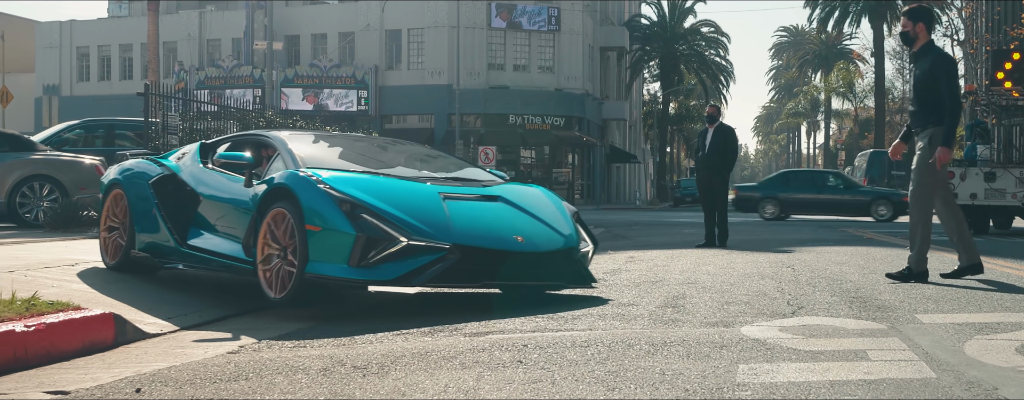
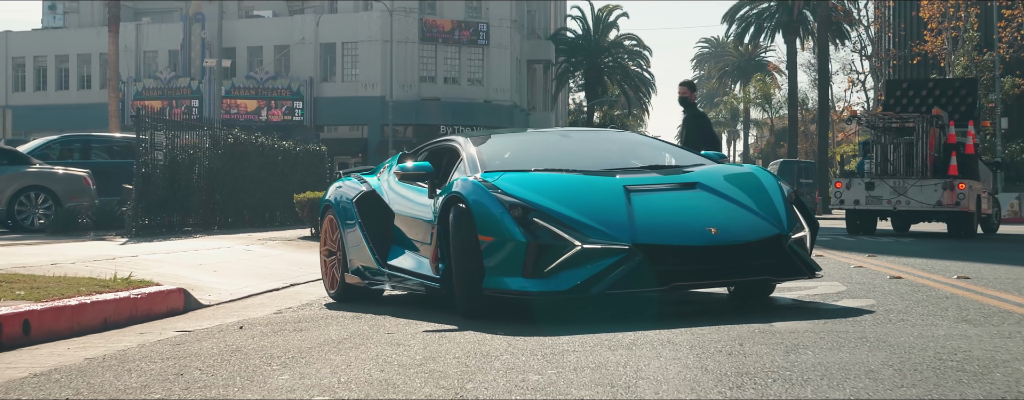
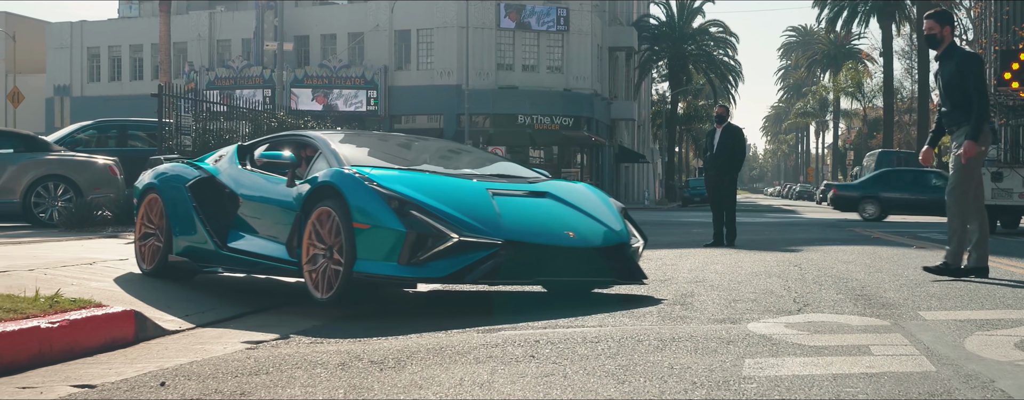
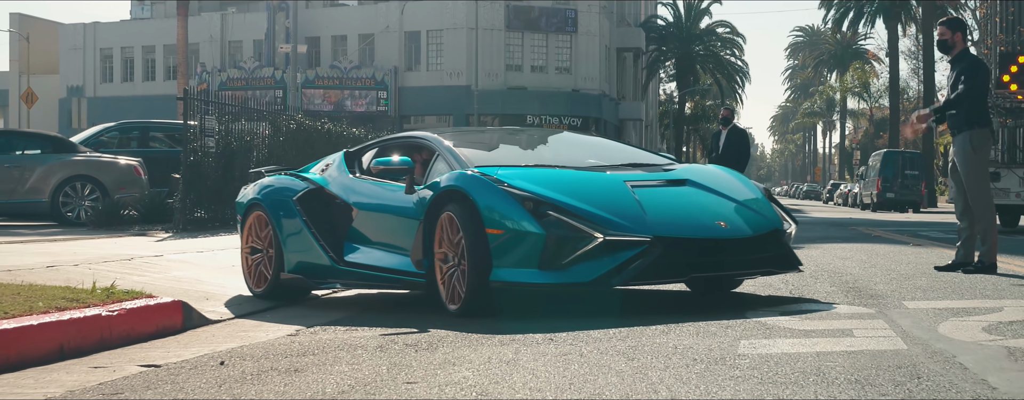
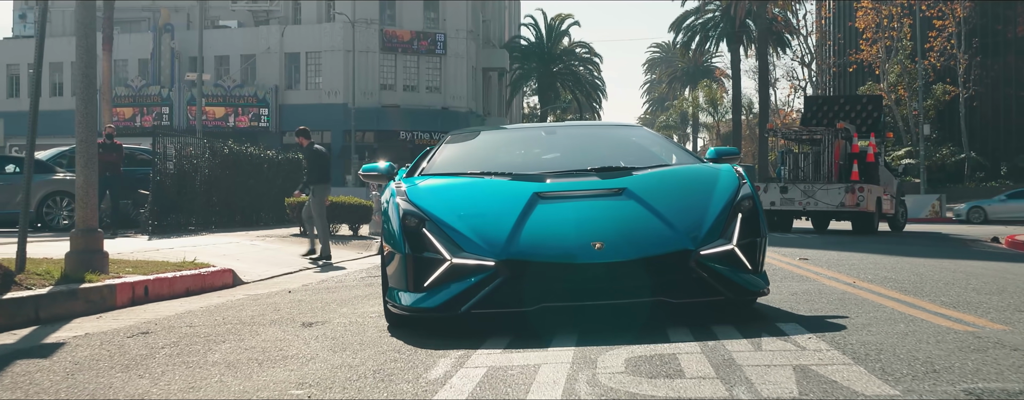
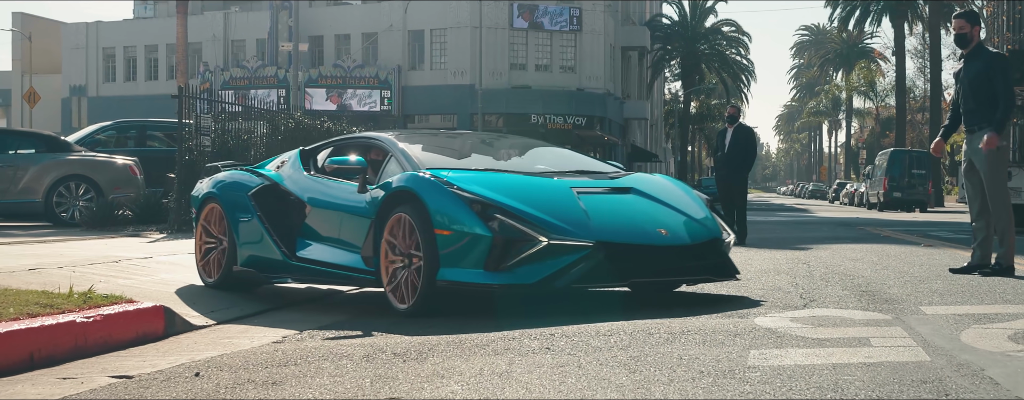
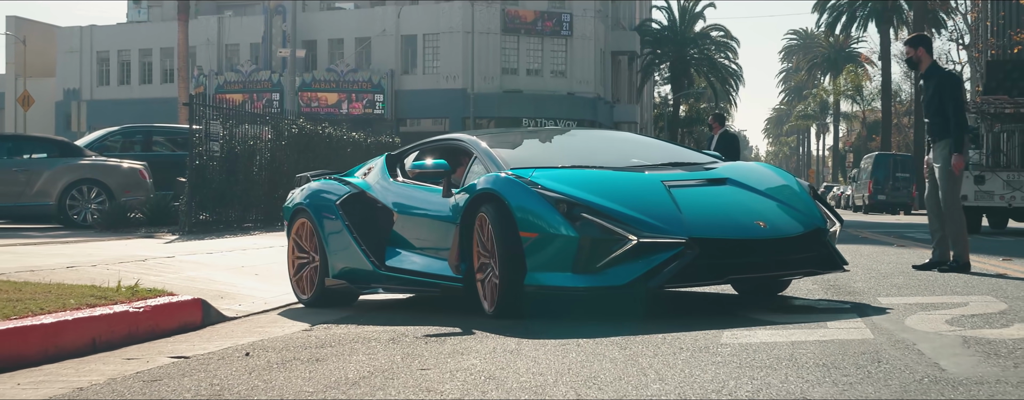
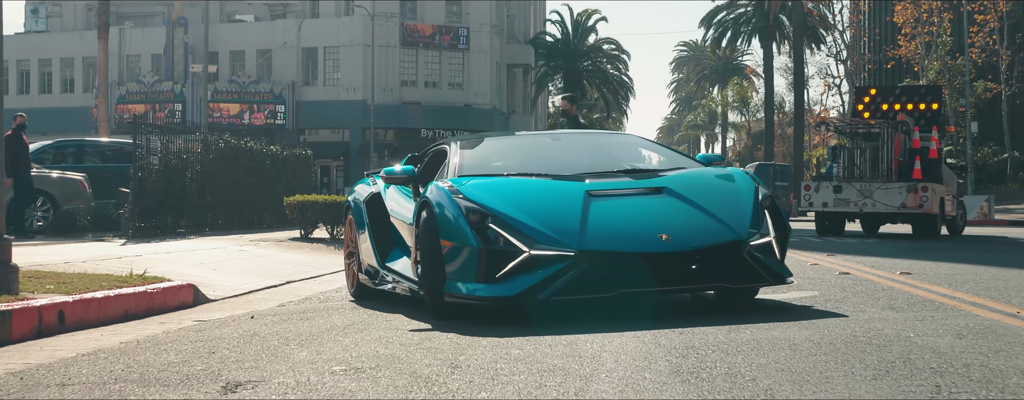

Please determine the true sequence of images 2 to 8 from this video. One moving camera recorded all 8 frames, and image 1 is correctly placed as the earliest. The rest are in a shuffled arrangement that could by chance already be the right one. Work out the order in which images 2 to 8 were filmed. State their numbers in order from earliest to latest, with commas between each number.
3, 6, 4, 7, 2, 8, 5
